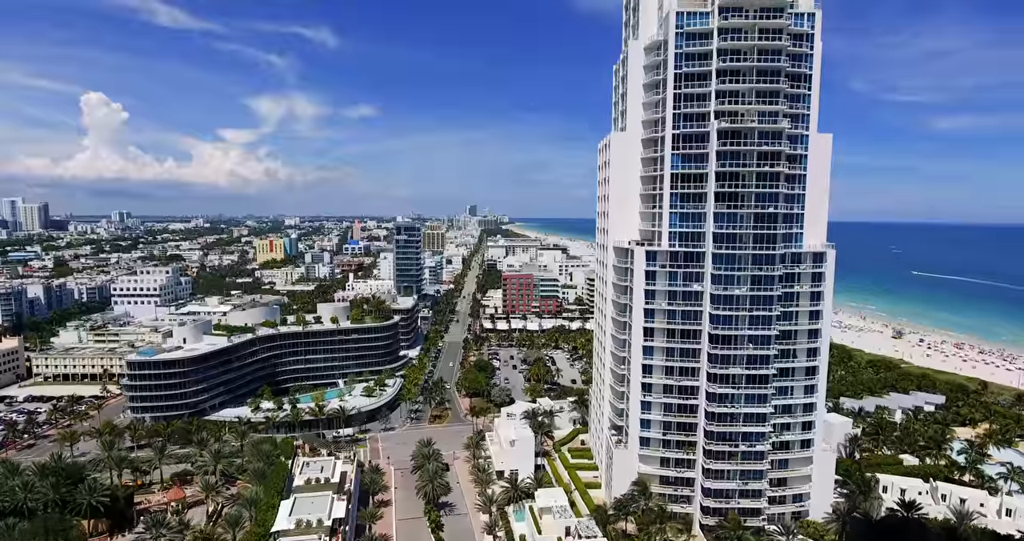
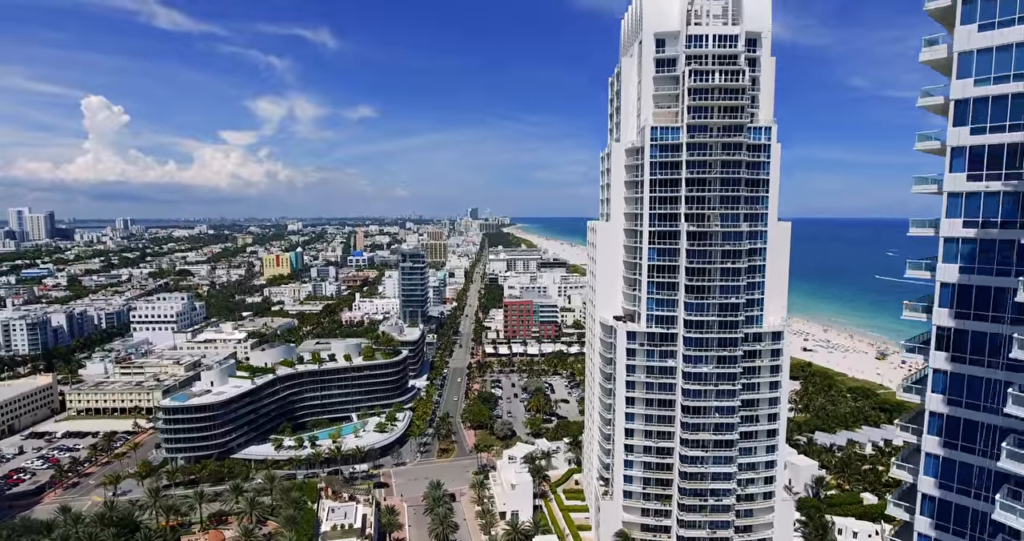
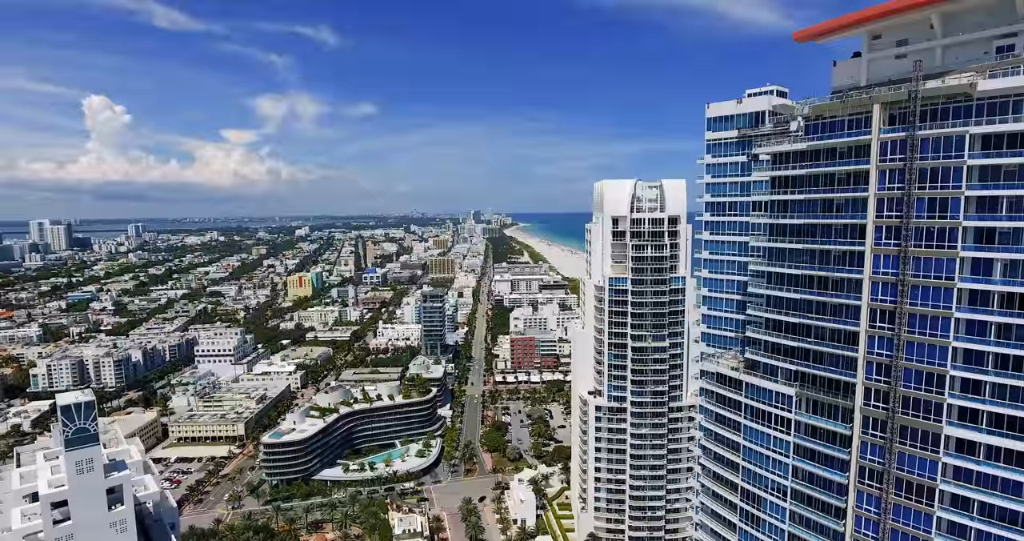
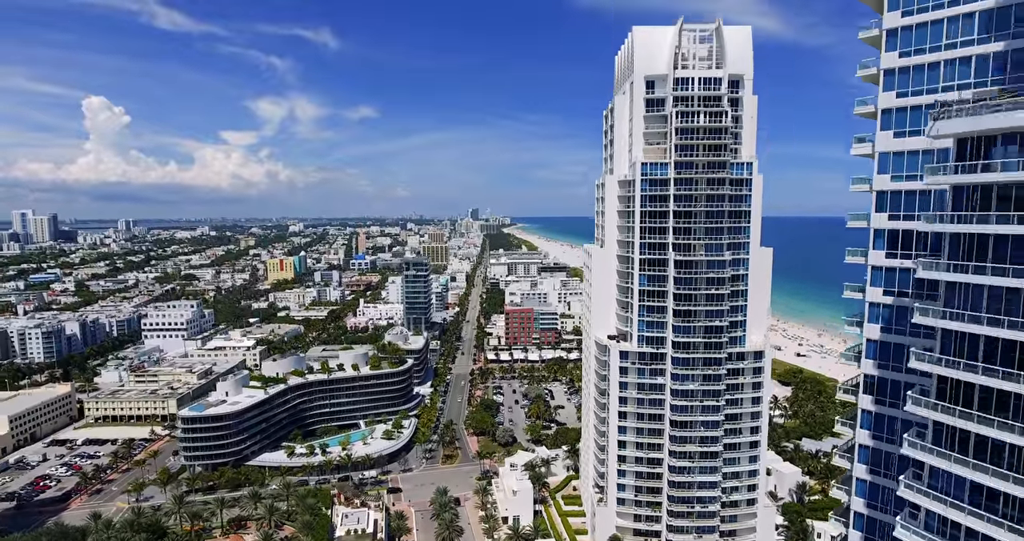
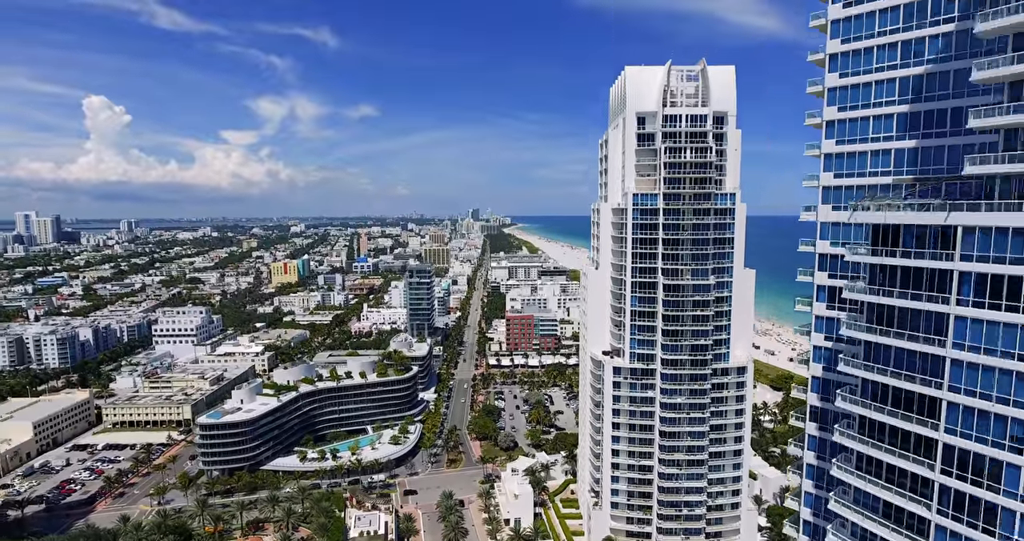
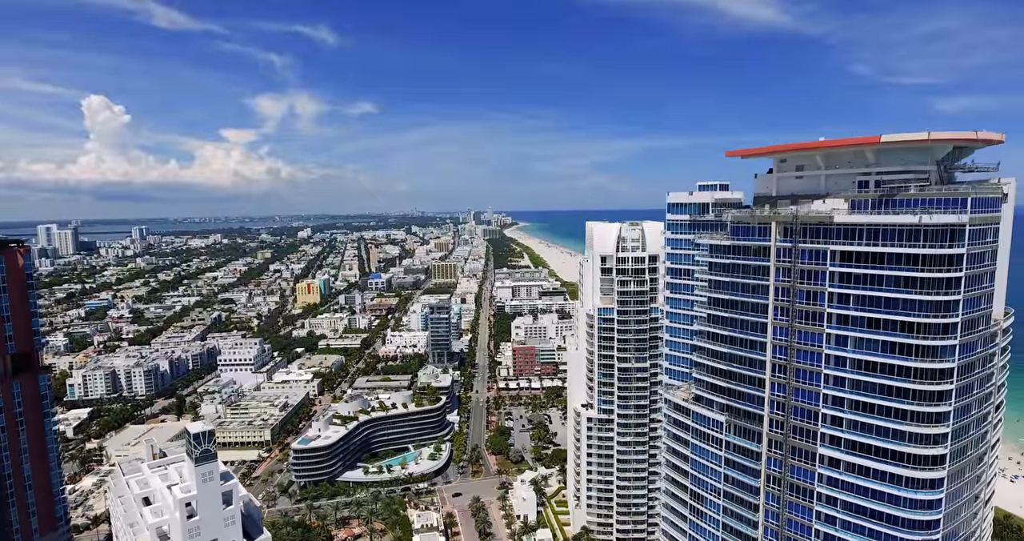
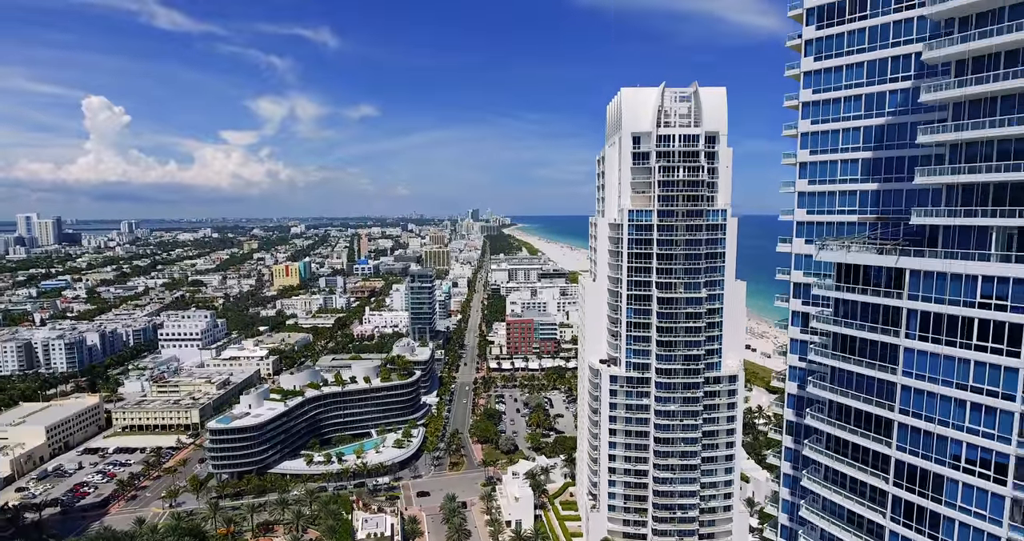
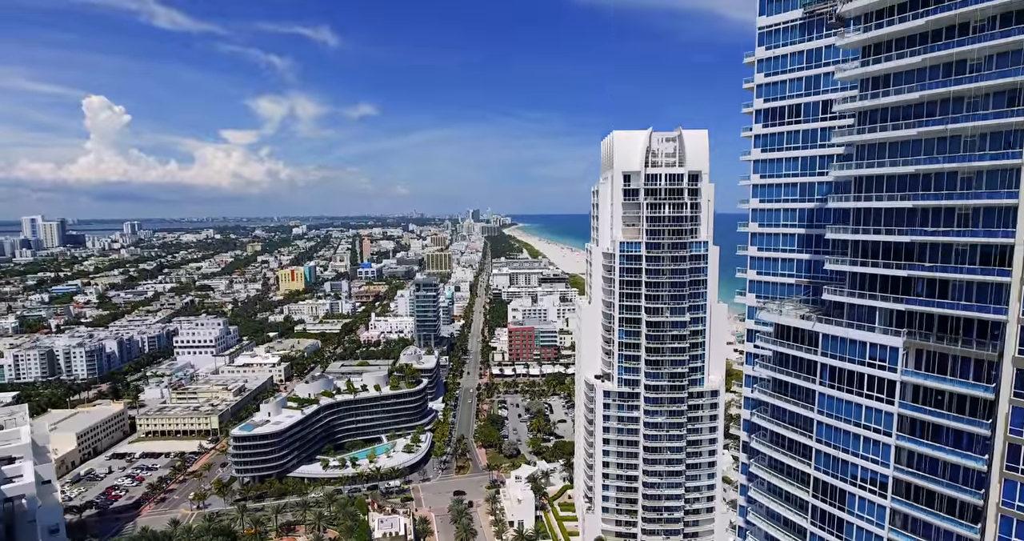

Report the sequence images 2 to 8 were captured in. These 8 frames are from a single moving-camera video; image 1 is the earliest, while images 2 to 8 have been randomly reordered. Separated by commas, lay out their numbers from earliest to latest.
2, 4, 5, 7, 8, 3, 6
